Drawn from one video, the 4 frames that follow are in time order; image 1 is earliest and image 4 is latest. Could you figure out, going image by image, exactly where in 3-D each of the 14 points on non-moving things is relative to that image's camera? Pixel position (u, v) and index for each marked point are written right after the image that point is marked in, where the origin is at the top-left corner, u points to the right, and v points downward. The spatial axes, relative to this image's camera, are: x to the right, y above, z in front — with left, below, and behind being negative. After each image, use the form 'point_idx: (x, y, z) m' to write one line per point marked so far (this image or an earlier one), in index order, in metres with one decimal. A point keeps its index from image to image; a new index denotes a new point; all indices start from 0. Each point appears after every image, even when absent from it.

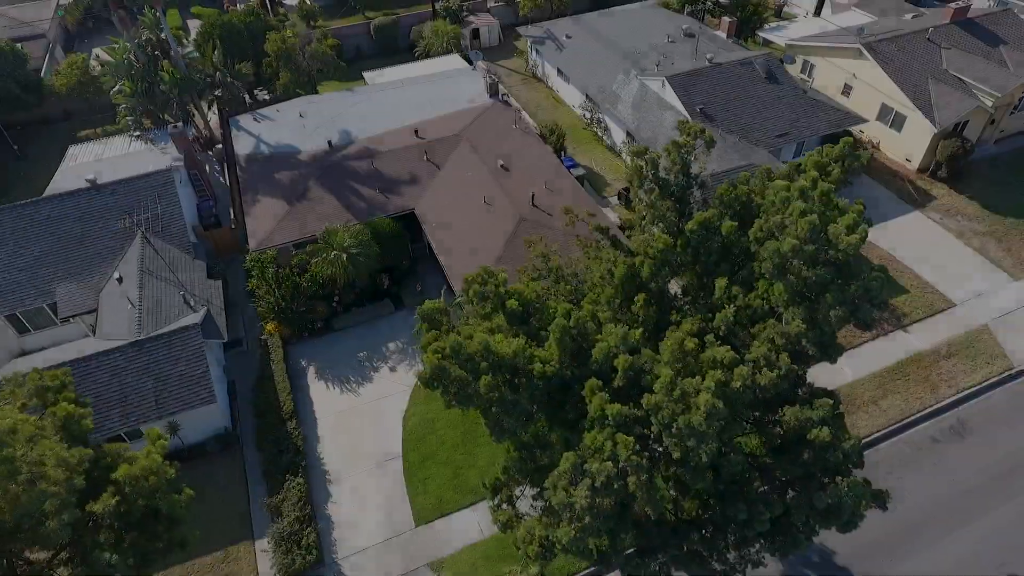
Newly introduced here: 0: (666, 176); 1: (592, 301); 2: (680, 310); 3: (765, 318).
0: (+3.3, +2.4, +13.2) m
1: (+1.7, -0.3, +13.3) m
2: (+3.5, -0.5, +13.1) m
3: (+4.9, -0.6, +12.1) m
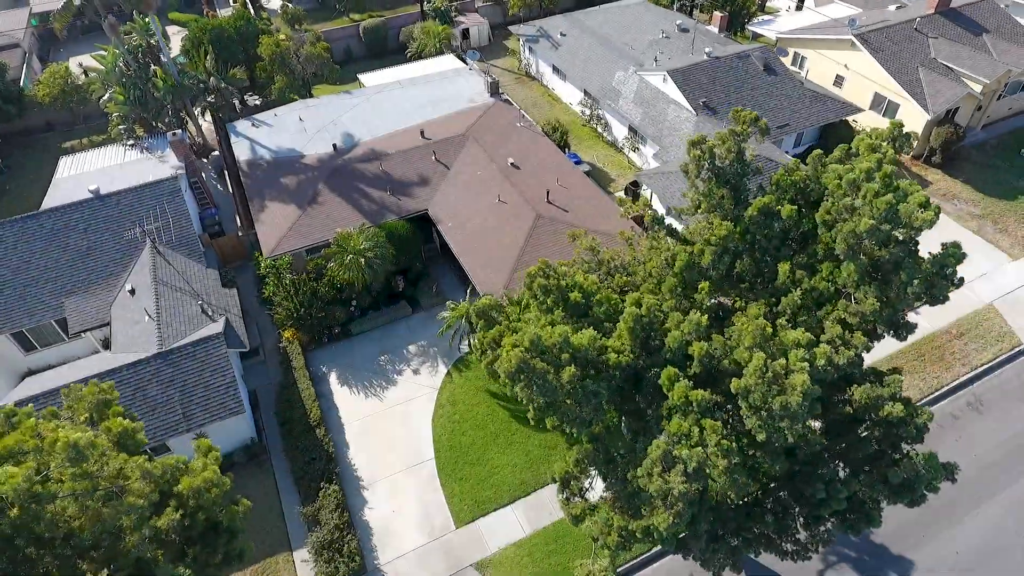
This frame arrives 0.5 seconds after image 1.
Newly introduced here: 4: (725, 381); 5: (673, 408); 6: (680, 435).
0: (+4.6, +2.7, +13.4) m
1: (+3.0, -0.1, +13.4) m
2: (+4.9, -0.2, +13.2) m
3: (+6.3, -0.2, +12.3) m
4: (+4.0, -1.7, +11.7) m
5: (+3.0, -2.2, +11.4) m
6: (+3.0, -2.6, +11.0) m
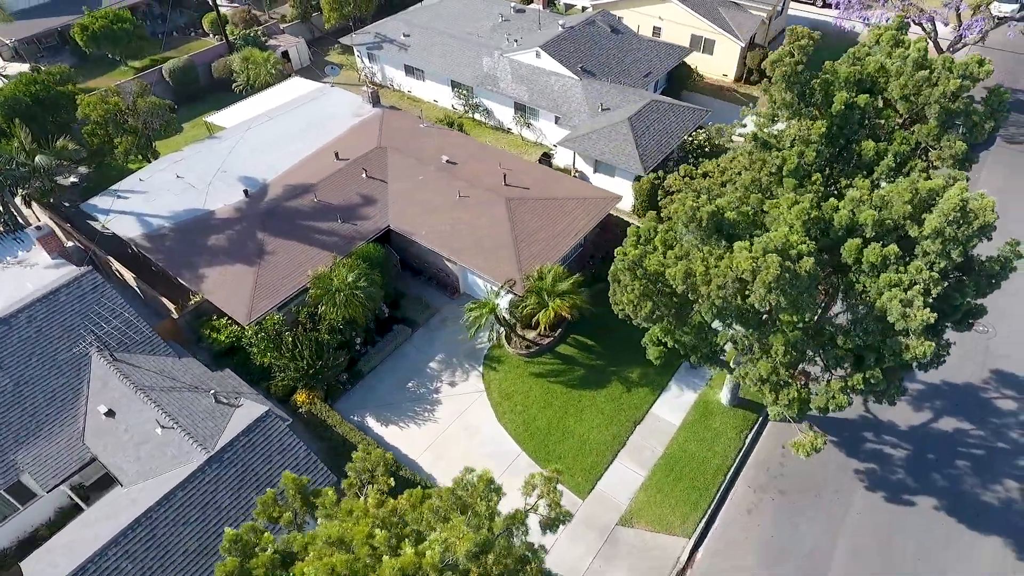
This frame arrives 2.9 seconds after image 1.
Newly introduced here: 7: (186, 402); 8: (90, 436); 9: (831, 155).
0: (+7.1, +5.4, +15.7) m
1: (+6.6, +2.3, +15.3) m
2: (+8.3, +2.8, +15.8) m
3: (+9.9, +3.2, +15.4) m
4: (+8.5, +1.2, +14.1) m
5: (+7.8, +0.4, +13.5) m
6: (+8.1, +0.1, +13.2) m
7: (-10.1, -3.5, +19.2) m
8: (-12.9, -4.5, +19.1) m
9: (+8.1, +3.3, +15.8) m
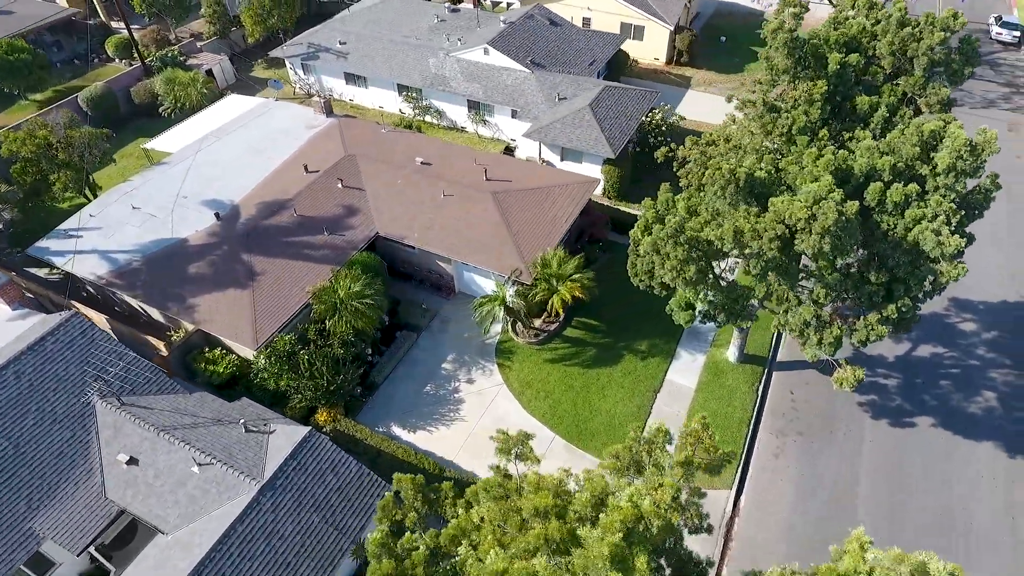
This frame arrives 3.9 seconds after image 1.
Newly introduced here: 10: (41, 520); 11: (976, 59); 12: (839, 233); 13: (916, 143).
0: (+7.6, +6.7, +17.0) m
1: (+7.5, +3.6, +16.5) m
2: (+9.1, +4.3, +17.3) m
3: (+10.6, +4.9, +17.1) m
4: (+9.7, +2.7, +15.6) m
5: (+9.2, +2.0, +14.9) m
6: (+9.6, +1.6, +14.6) m
7: (-8.7, -4.3, +18.1) m
8: (-11.3, -5.7, +17.6) m
9: (+8.9, +4.8, +17.2) m
10: (-12.9, -6.3, +16.9) m
11: (+13.1, +6.5, +17.7) m
12: (+7.3, +1.2, +14.2) m
13: (+9.9, +3.5, +15.3) m
